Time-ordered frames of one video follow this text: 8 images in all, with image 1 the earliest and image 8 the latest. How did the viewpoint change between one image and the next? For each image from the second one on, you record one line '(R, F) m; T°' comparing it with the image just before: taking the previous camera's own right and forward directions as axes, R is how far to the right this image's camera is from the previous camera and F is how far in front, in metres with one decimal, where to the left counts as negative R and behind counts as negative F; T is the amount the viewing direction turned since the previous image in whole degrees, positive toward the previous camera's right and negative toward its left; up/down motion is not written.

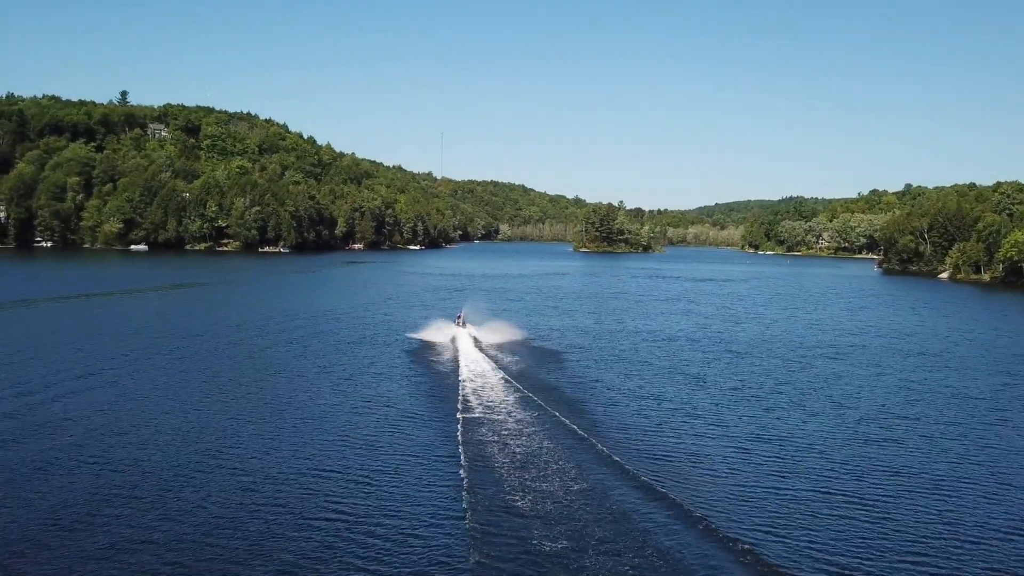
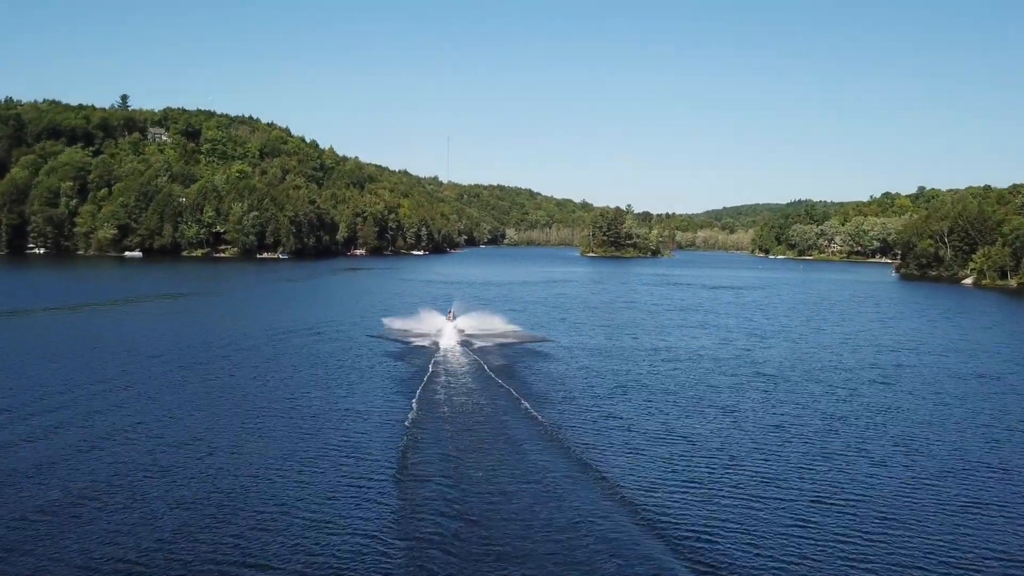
(+0.2, +4.2) m; 0°
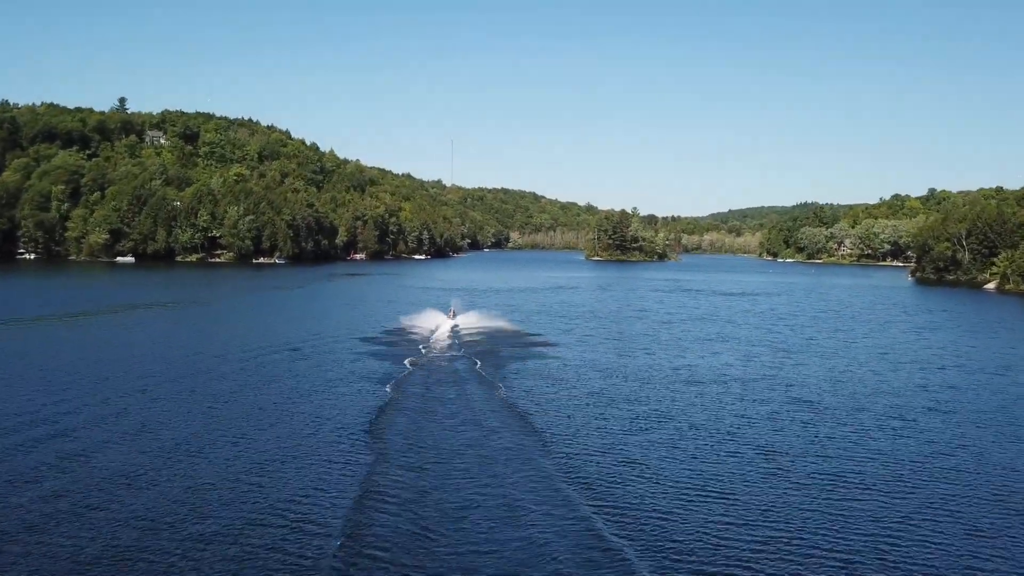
(+0.2, +4.0) m; 0°
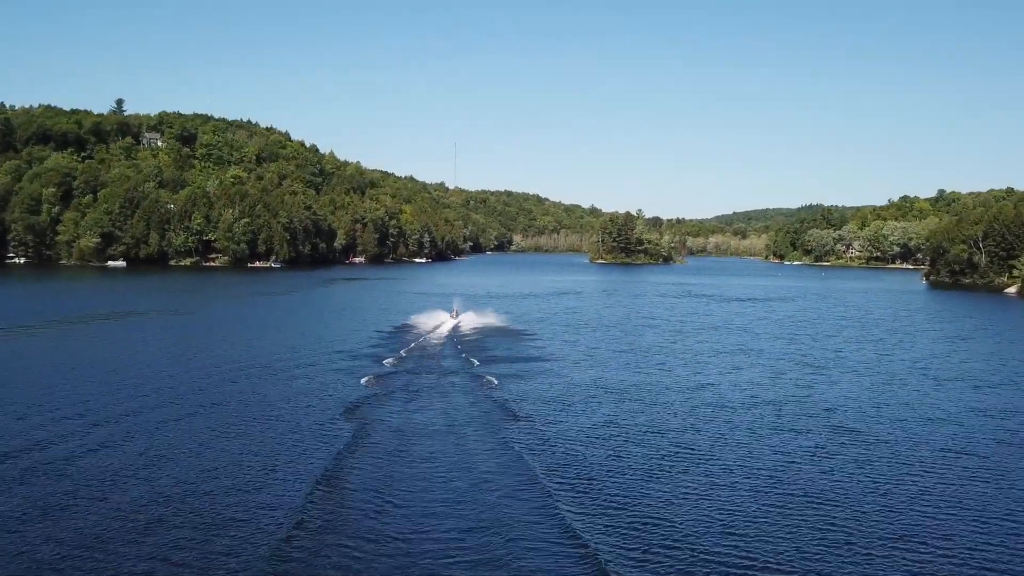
(+0.1, +3.6) m; 0°
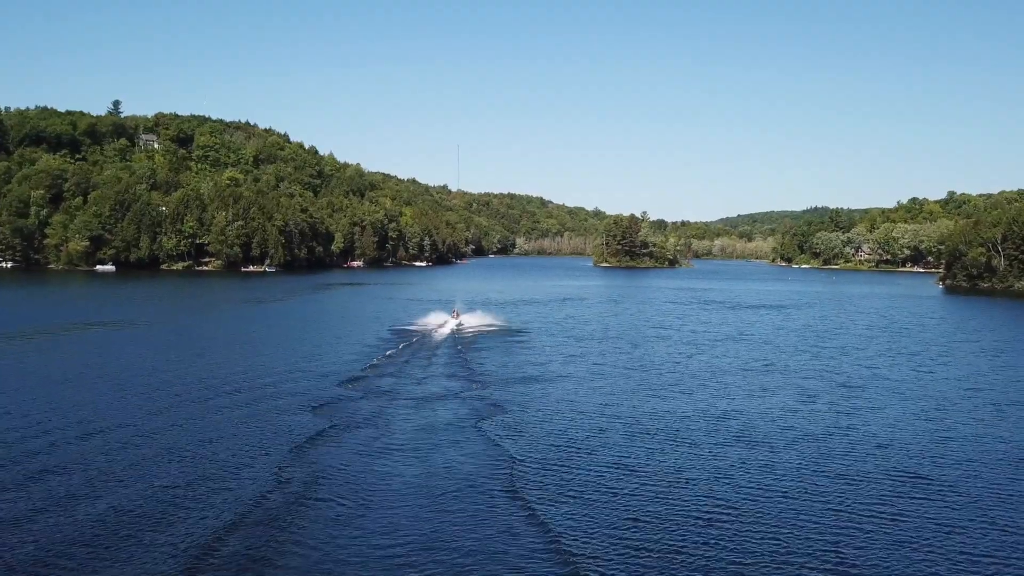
(+0.3, +4.0) m; 0°
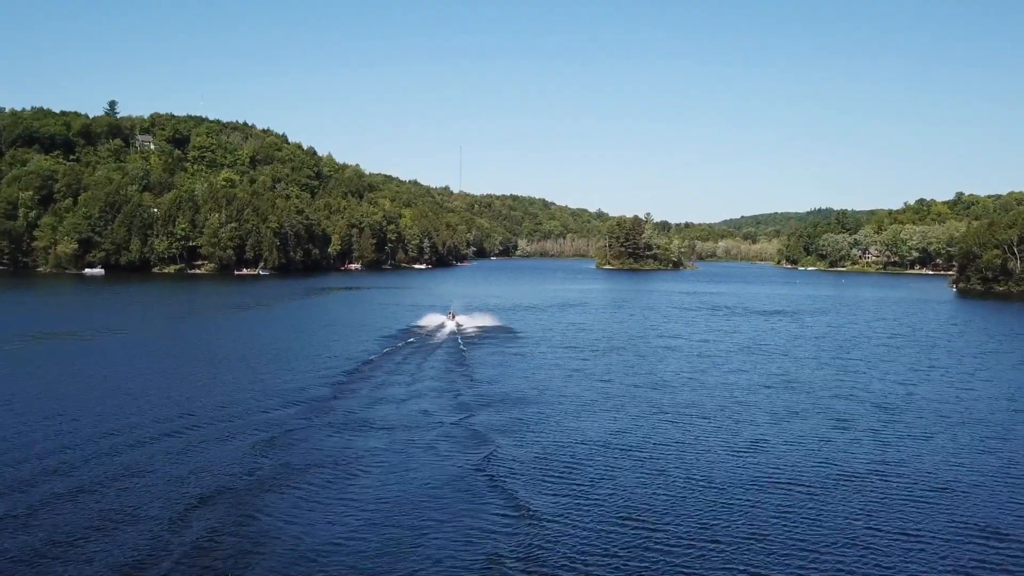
(+0.3, +3.4) m; 0°
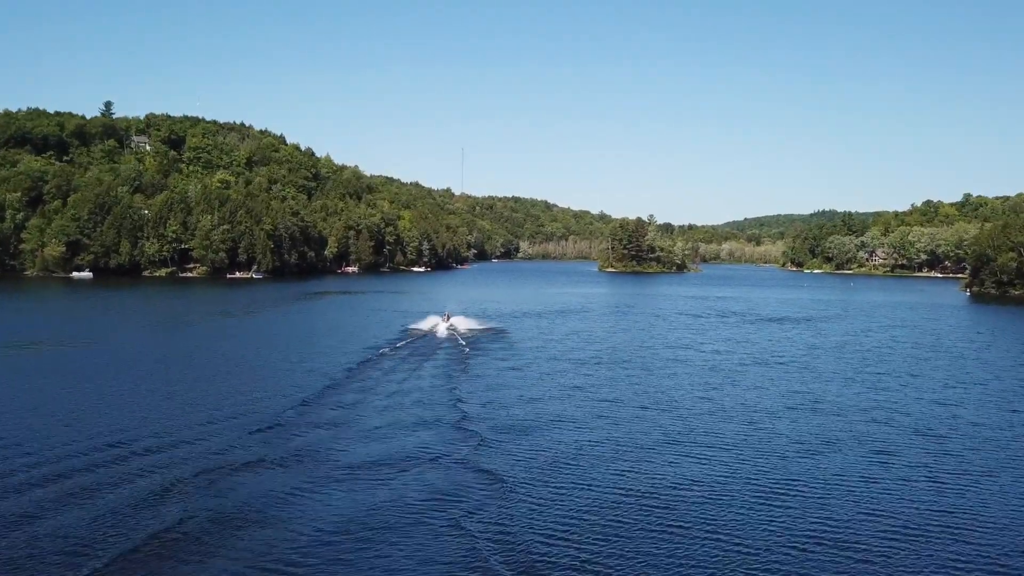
(+0.3, +3.3) m; 0°
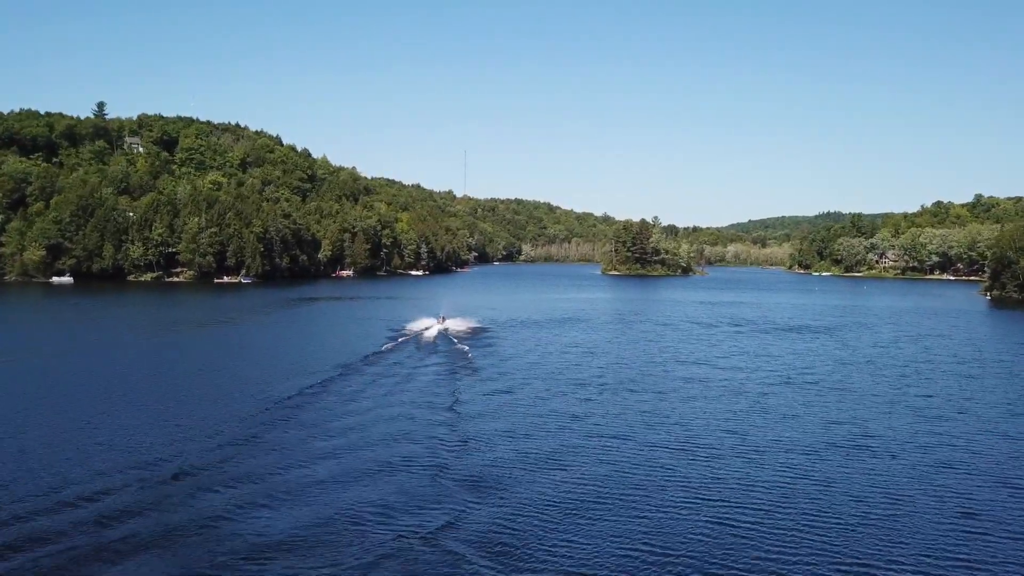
(+0.5, +4.9) m; 0°
